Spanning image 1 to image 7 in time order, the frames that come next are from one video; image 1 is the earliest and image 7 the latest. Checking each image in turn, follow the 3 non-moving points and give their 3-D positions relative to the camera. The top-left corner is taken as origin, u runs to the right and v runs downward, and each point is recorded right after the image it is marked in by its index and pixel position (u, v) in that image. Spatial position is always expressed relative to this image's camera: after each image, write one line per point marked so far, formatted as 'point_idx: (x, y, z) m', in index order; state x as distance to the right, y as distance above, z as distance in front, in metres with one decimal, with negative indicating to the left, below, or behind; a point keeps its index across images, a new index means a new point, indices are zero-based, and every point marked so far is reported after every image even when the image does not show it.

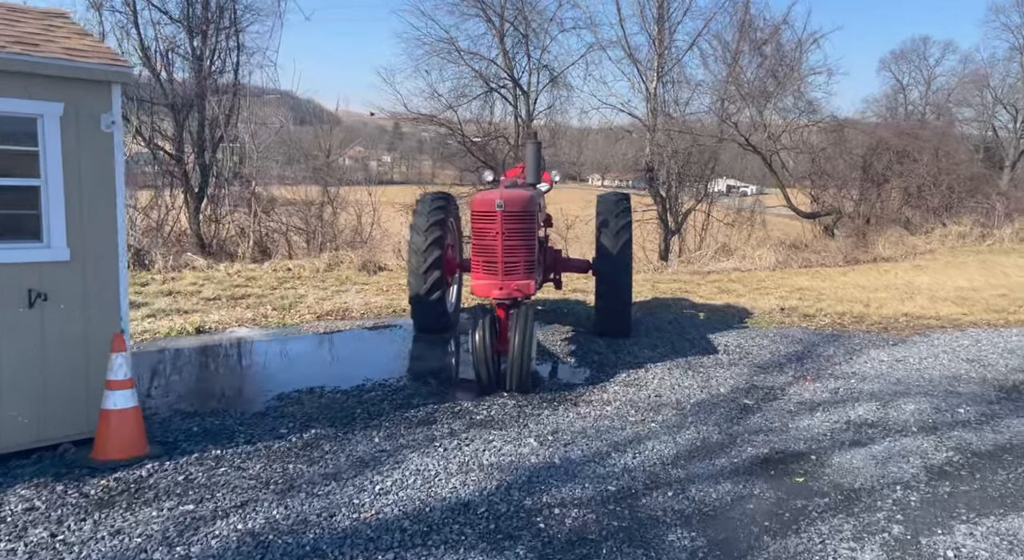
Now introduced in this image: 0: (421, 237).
0: (-0.8, +0.4, +8.0) m
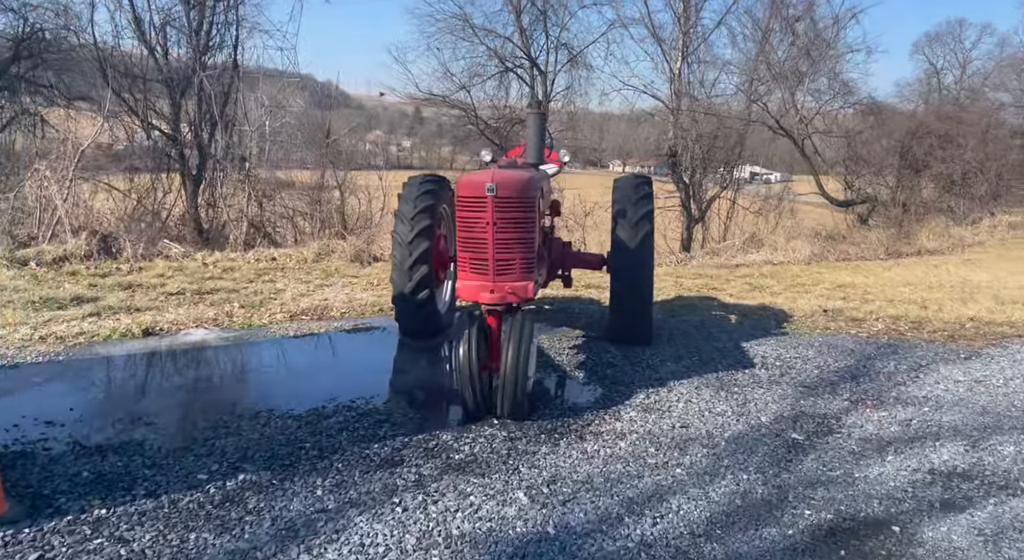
0: (-0.8, +0.4, +6.9) m
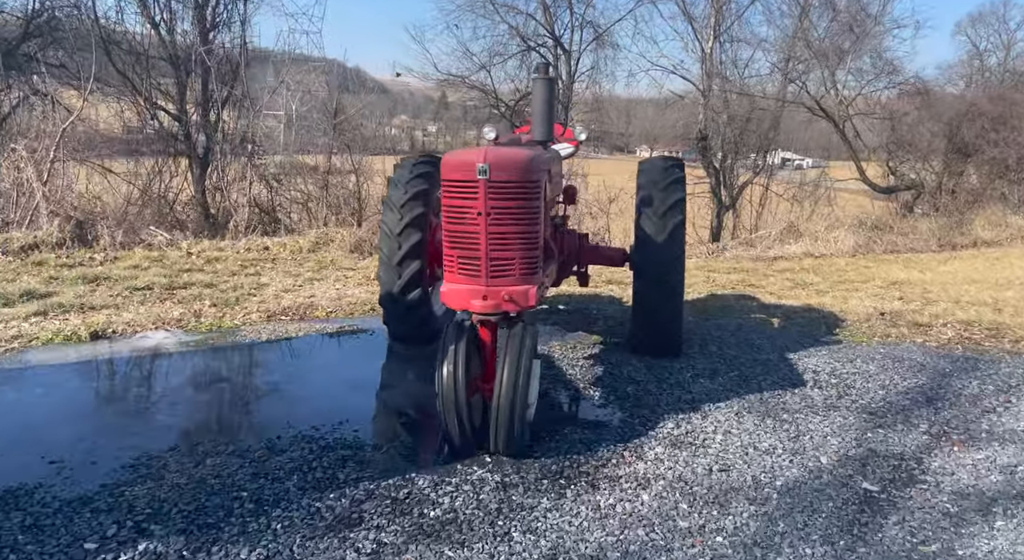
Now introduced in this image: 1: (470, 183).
0: (-0.8, +0.4, +5.9) m
1: (-0.2, +0.5, +4.2) m
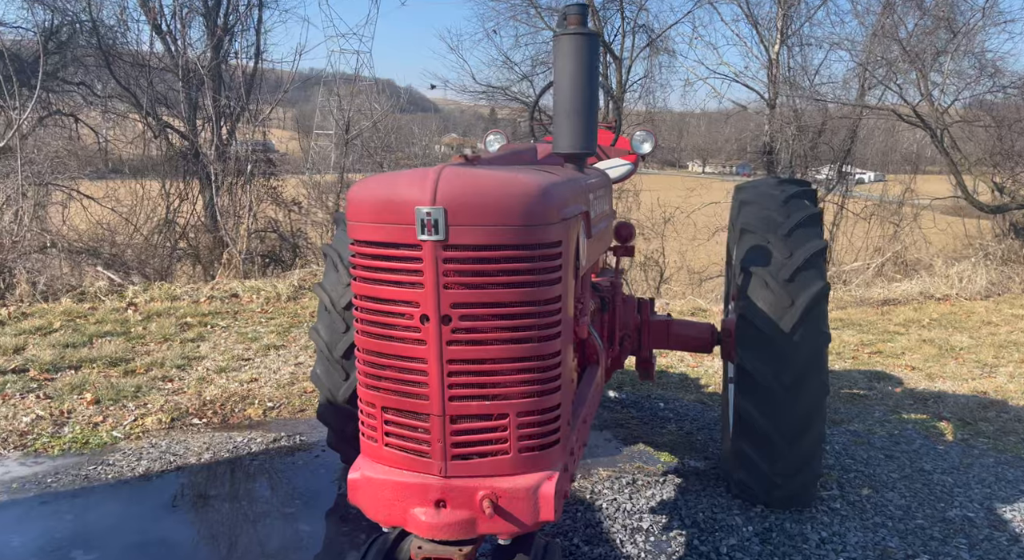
0: (-0.7, 0.0, +3.6) m
1: (-0.2, +0.1, +1.9) m
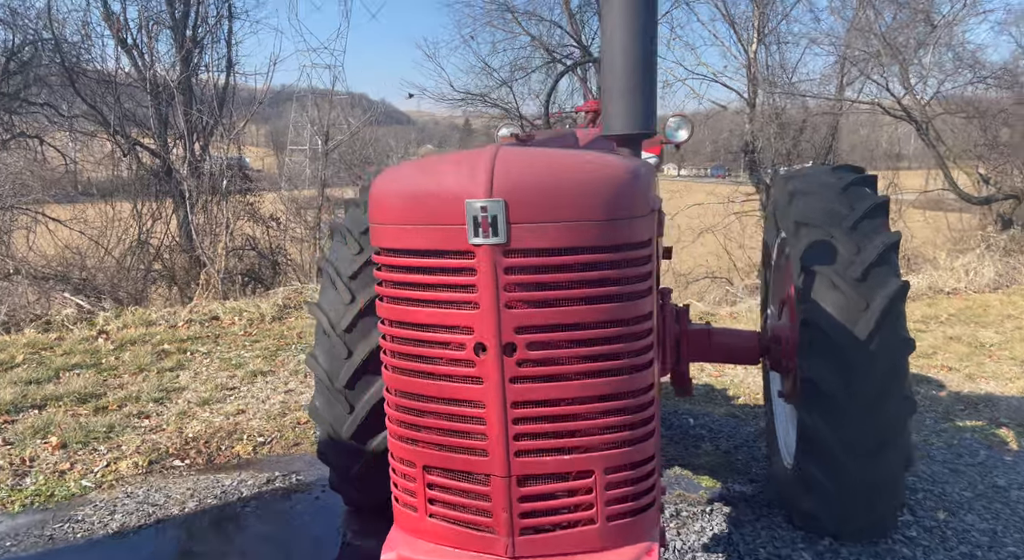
0: (-0.6, -0.1, +3.1) m
1: (-0.1, 0.0, +1.4) m
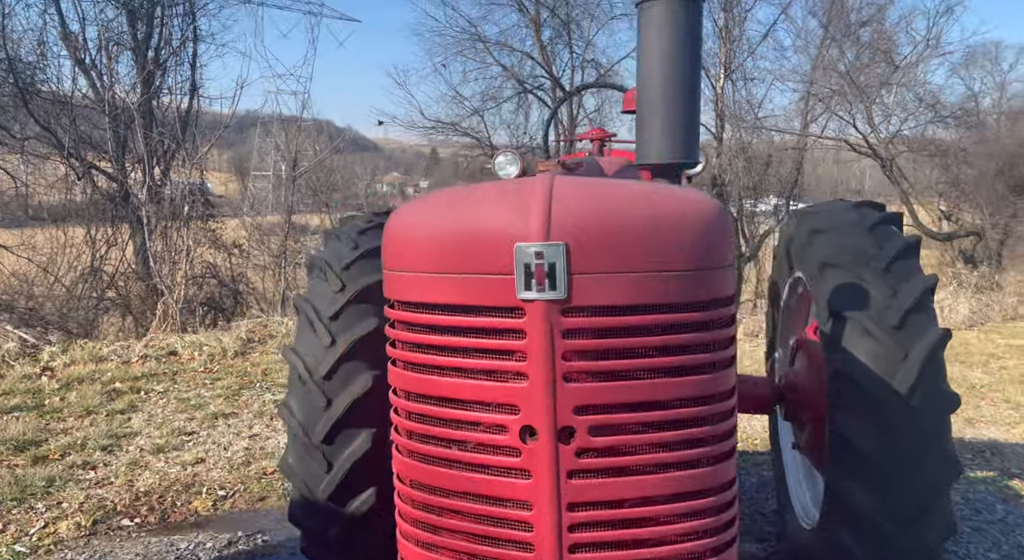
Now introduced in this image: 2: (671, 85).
0: (-0.6, -0.2, +2.8) m
1: (0.0, 0.0, +1.1) m
2: (+0.3, +0.5, +2.3) m
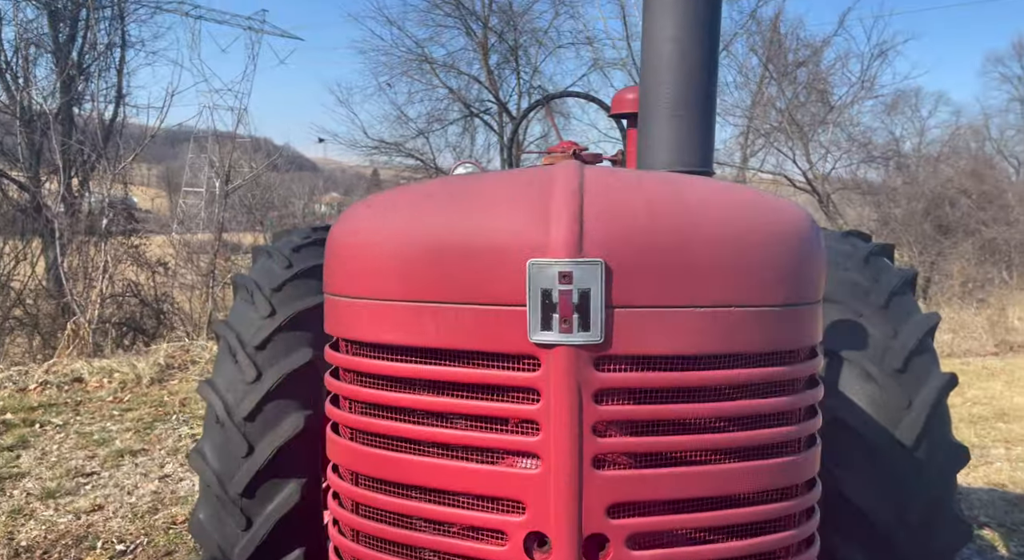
0: (-0.7, -0.2, +2.4) m
1: (0.0, -0.1, +0.8) m
2: (+0.3, +0.4, +2.0) m
